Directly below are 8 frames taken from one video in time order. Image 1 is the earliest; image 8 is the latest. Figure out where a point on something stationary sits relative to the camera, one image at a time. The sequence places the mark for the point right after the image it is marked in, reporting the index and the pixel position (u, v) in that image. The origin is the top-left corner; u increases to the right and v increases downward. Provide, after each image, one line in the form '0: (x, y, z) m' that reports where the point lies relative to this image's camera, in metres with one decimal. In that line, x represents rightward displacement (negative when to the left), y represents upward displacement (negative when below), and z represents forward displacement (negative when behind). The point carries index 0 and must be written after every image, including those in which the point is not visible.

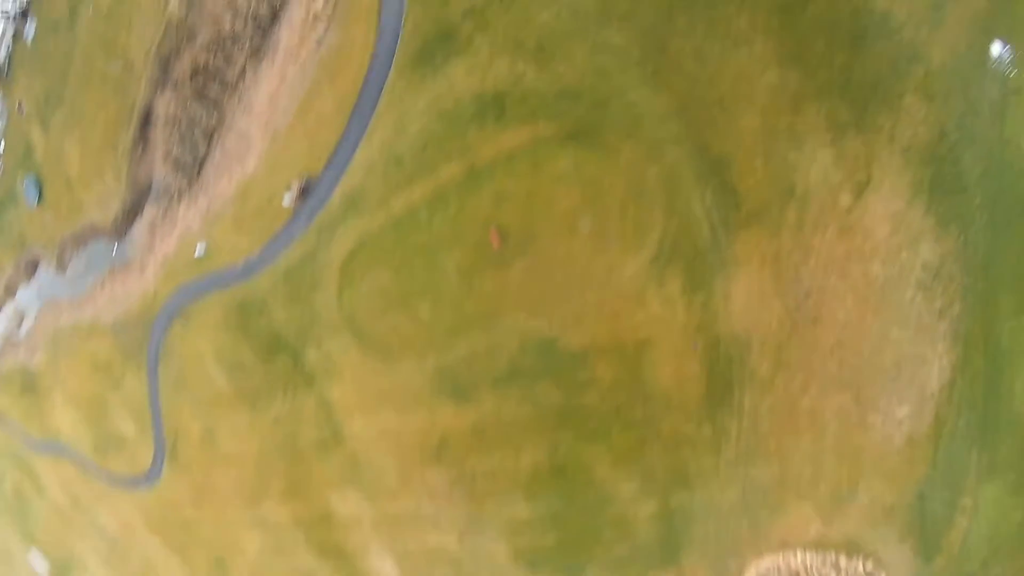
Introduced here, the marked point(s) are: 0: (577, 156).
0: (+1.3, +3.1, +22.8) m
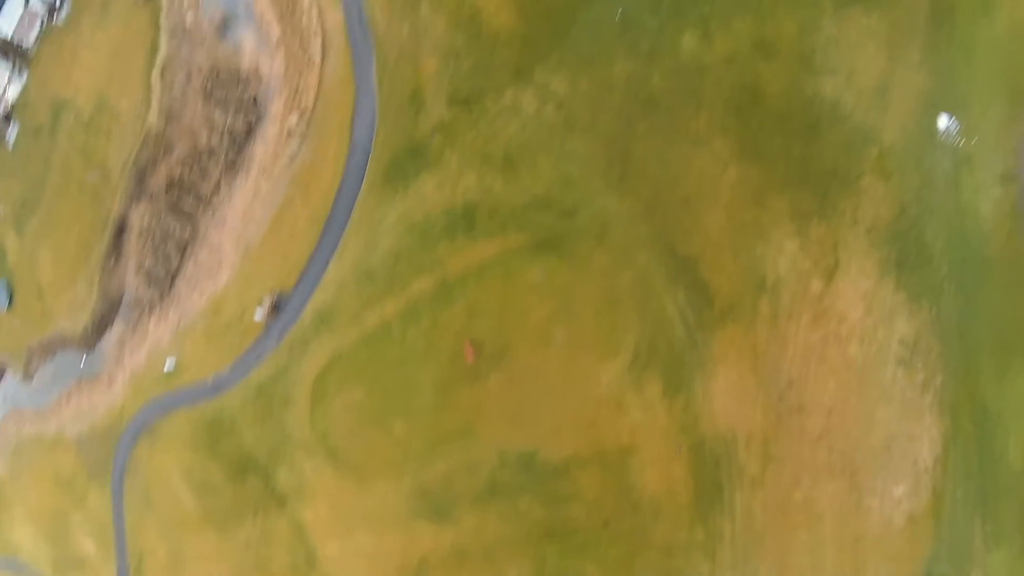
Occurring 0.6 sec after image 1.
0: (+0.6, +0.3, +22.9) m
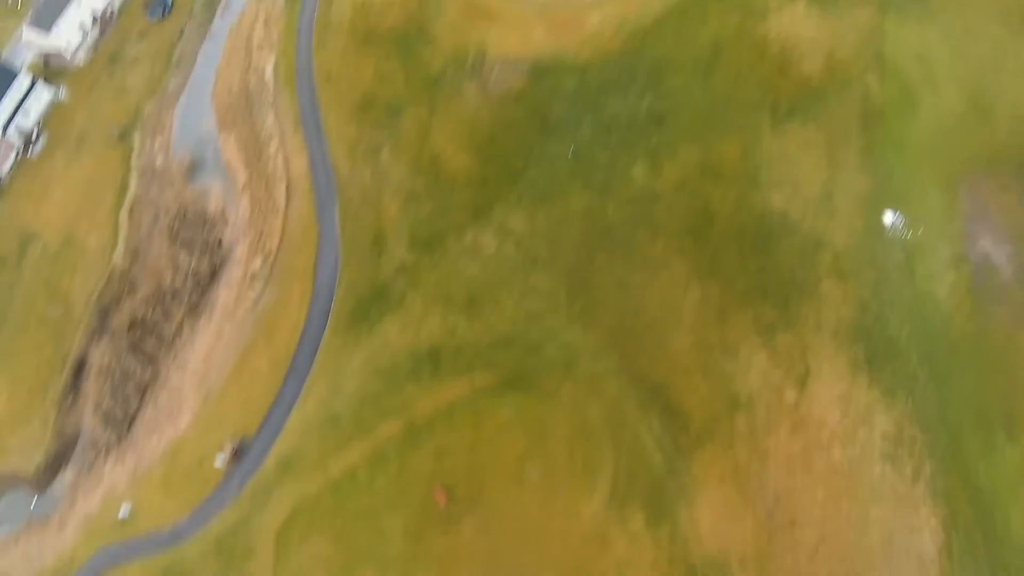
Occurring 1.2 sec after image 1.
0: (0.0, -3.2, +22.6) m
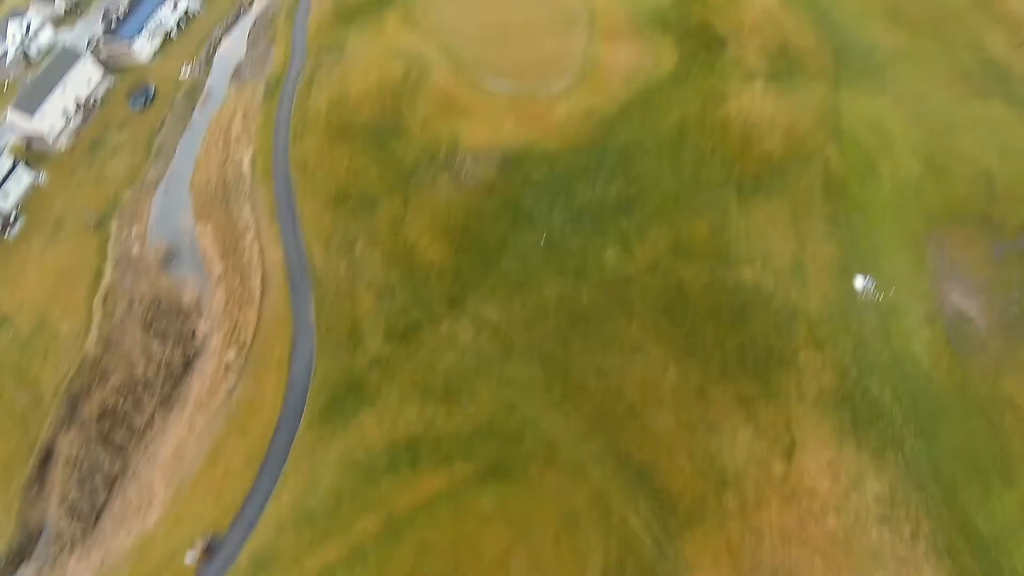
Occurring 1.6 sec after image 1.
0: (-0.4, -5.5, +22.2) m
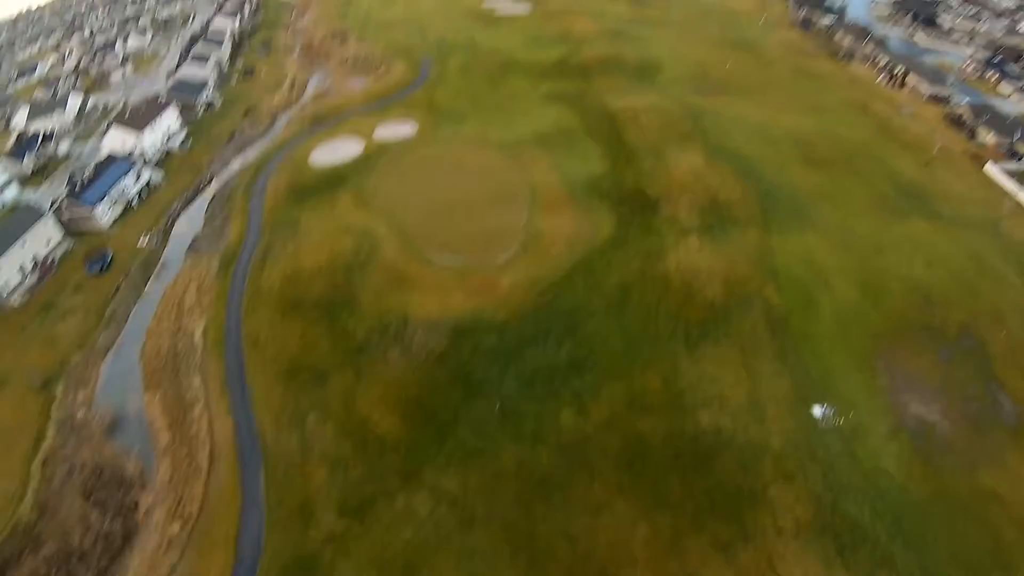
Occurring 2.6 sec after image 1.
0: (-0.7, -9.6, +20.7) m
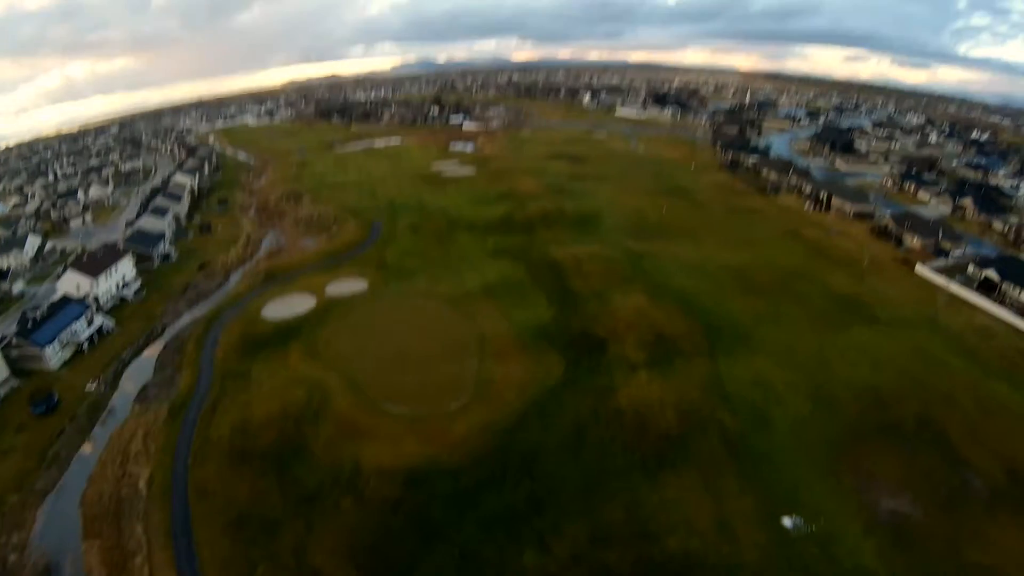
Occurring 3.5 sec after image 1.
0: (-1.3, -13.0, +18.3) m
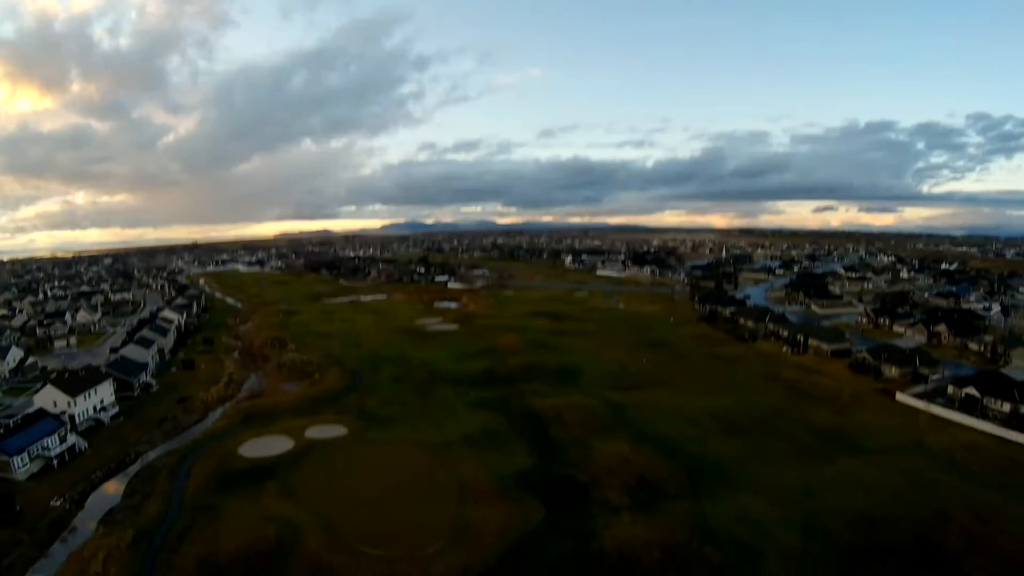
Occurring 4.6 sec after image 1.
0: (-1.9, -15.7, +15.4) m
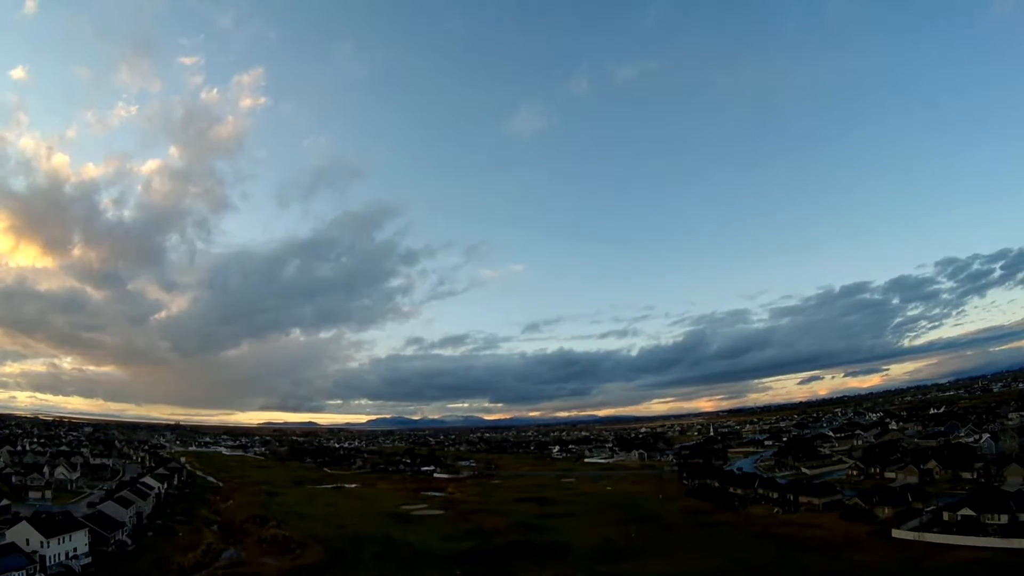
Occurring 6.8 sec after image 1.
0: (-2.3, -18.1, +11.4) m
